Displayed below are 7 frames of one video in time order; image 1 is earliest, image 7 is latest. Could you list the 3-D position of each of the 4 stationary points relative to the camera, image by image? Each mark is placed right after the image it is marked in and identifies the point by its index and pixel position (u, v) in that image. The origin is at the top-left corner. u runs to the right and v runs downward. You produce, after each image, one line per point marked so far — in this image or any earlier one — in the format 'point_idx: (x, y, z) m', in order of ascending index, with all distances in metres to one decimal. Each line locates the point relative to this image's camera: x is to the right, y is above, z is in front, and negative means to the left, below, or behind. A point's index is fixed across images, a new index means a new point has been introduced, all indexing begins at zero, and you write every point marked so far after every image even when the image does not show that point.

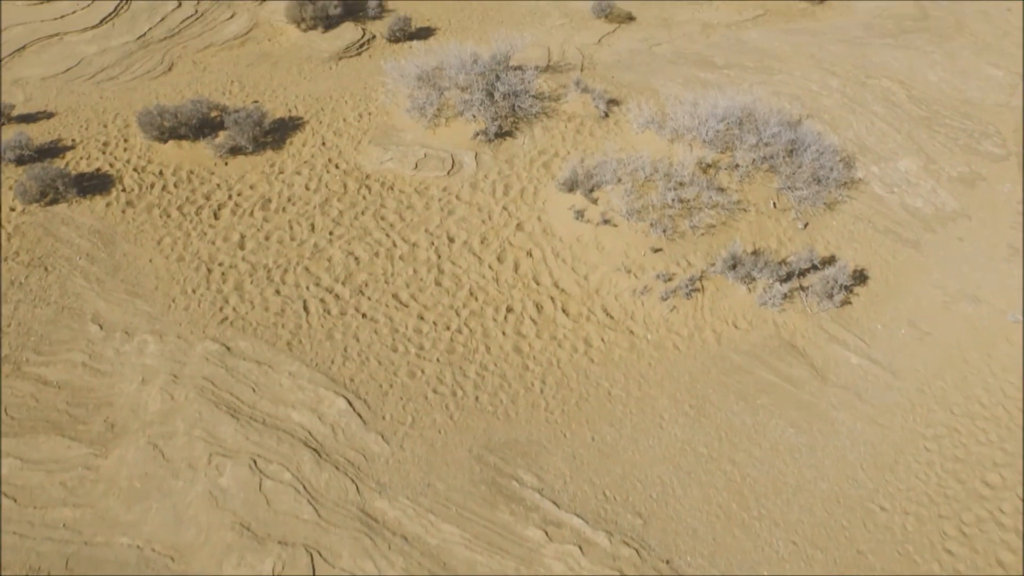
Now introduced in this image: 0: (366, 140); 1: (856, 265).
0: (-2.3, +2.3, +6.9) m
1: (+4.9, +0.3, +6.3) m
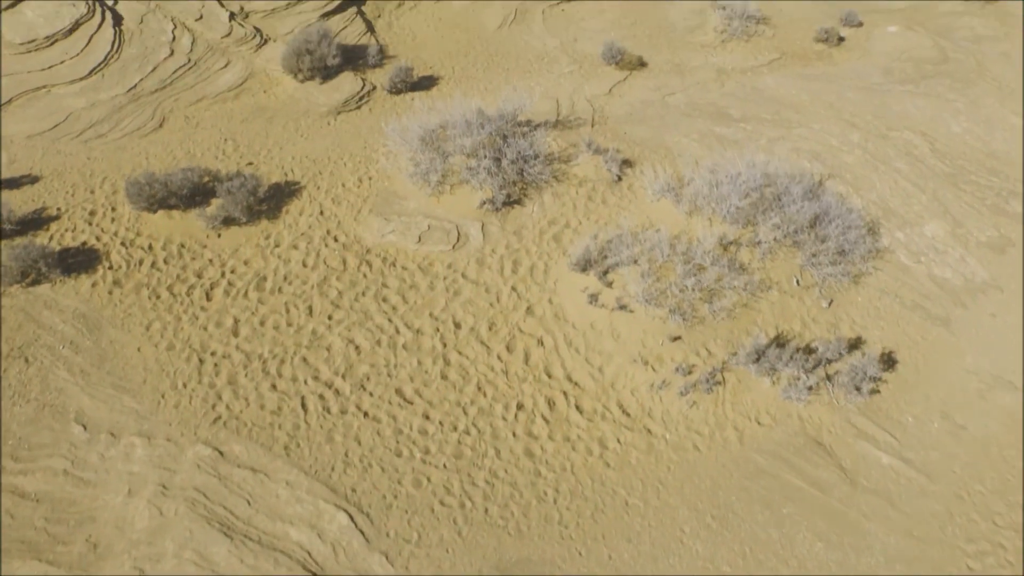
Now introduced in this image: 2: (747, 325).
0: (-2.1, +1.2, +6.5) m
1: (+5.0, -0.8, +5.9) m
2: (+3.1, -0.5, +5.8) m
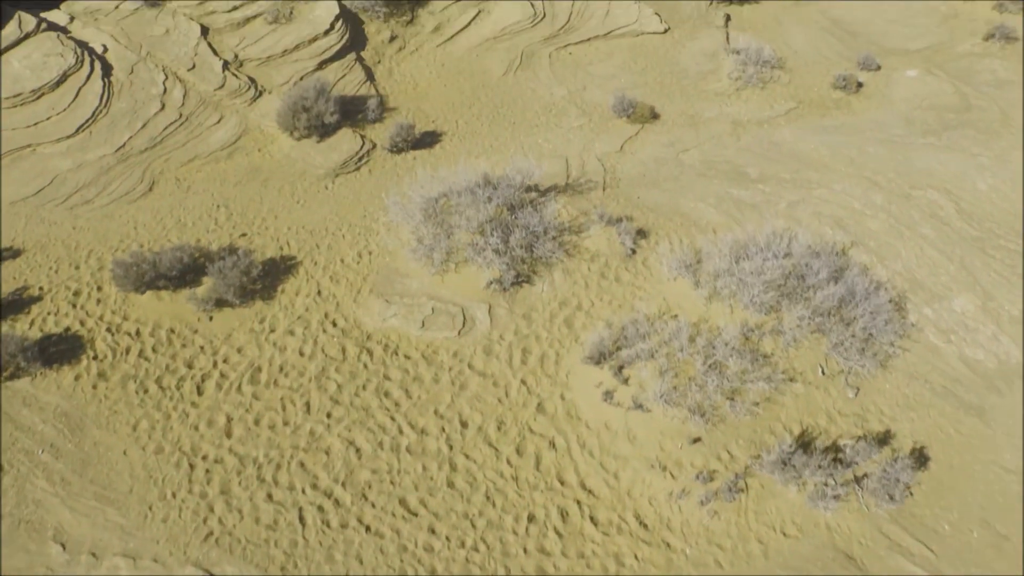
0: (-2.0, 0.0, +6.2) m
1: (+5.1, -2.0, +5.6) m
2: (+3.2, -1.7, +5.4) m
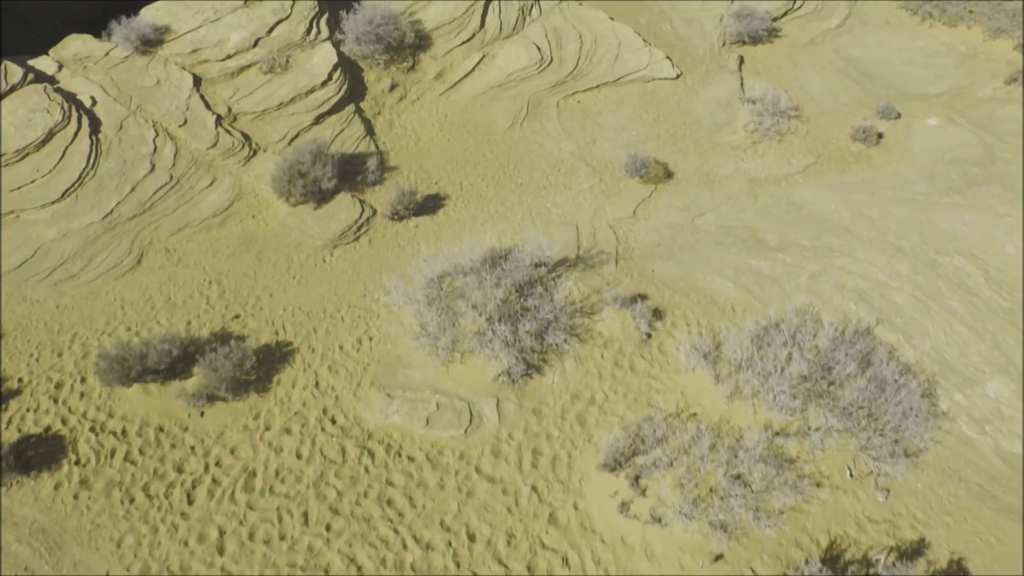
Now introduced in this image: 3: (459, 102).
0: (-1.9, -1.2, +5.8) m
1: (+5.2, -3.2, +5.3) m
2: (+3.3, -2.9, +5.1) m
3: (-1.0, +3.7, +8.7) m
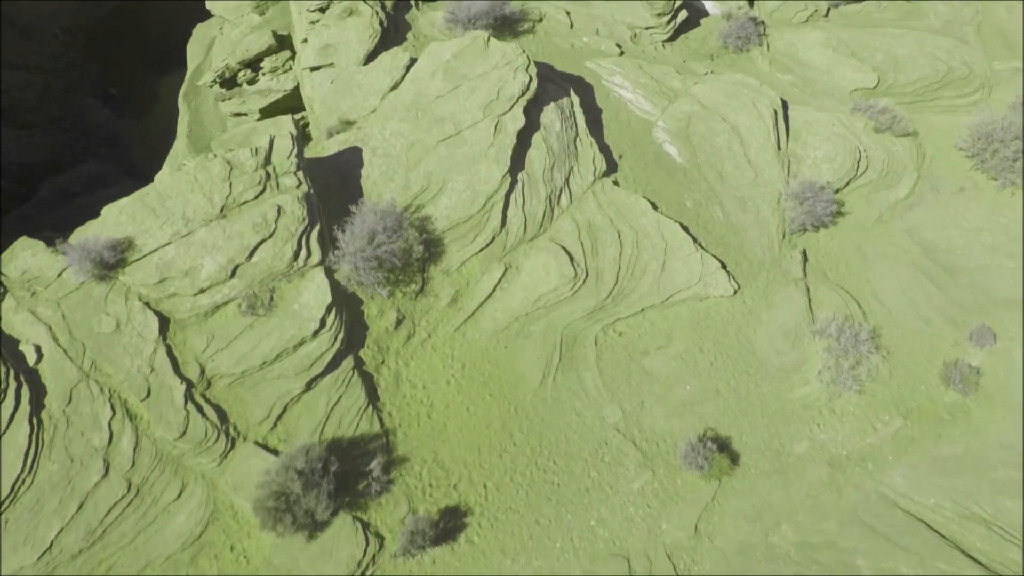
0: (-1.4, -5.8, +4.5) m
1: (+5.7, -7.8, +4.1) m
2: (+3.8, -7.5, +3.9) m
3: (-0.5, -0.8, +7.3) m
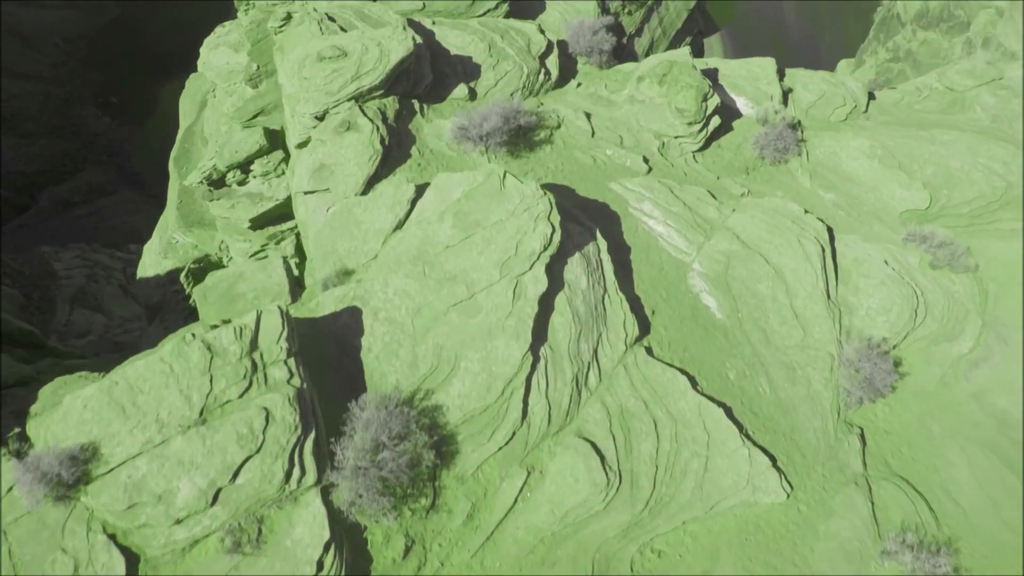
0: (-1.0, -9.0, +3.6) m
1: (+6.1, -11.0, +3.3) m
2: (+4.2, -10.7, +3.1) m
3: (-0.2, -4.0, +6.4) m
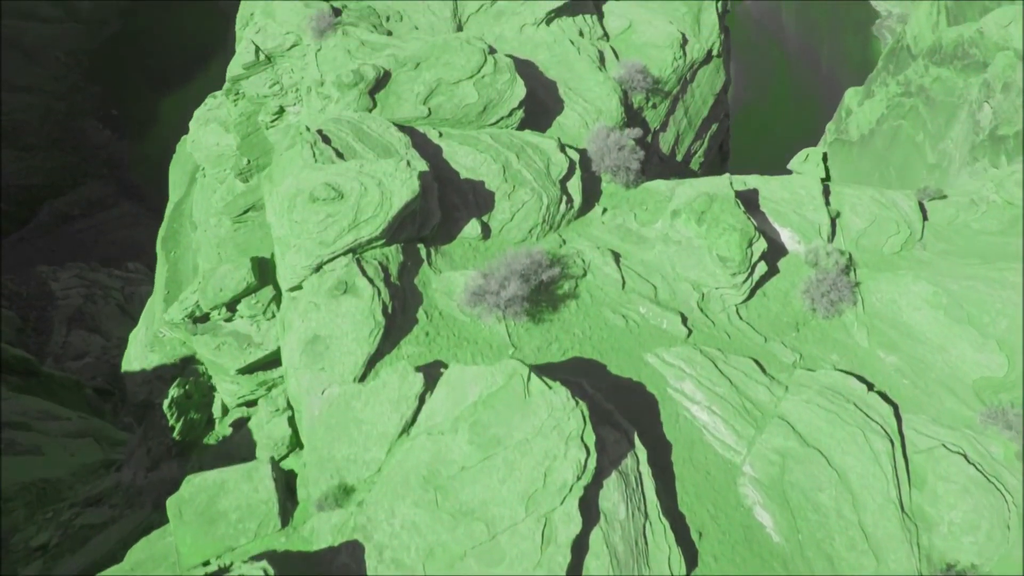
0: (-0.6, -12.5, +2.4) m
1: (+6.6, -14.5, +2.0) m
2: (+4.6, -14.2, +1.8) m
3: (+0.2, -7.5, +5.2) m
